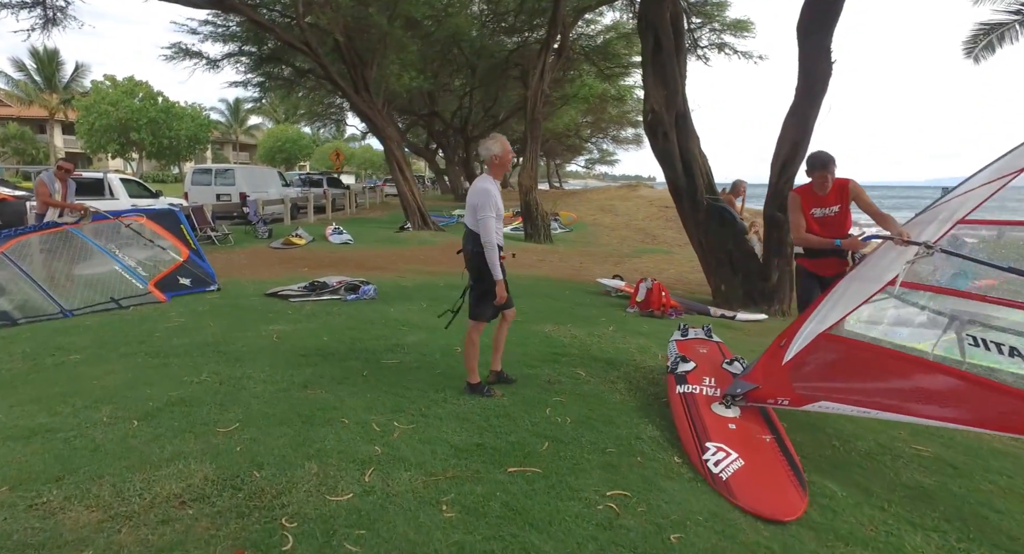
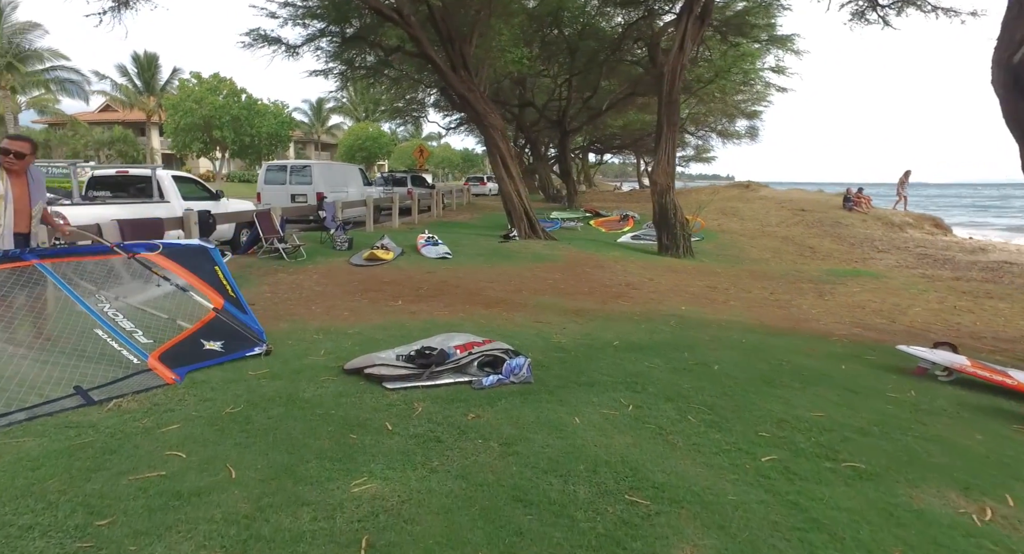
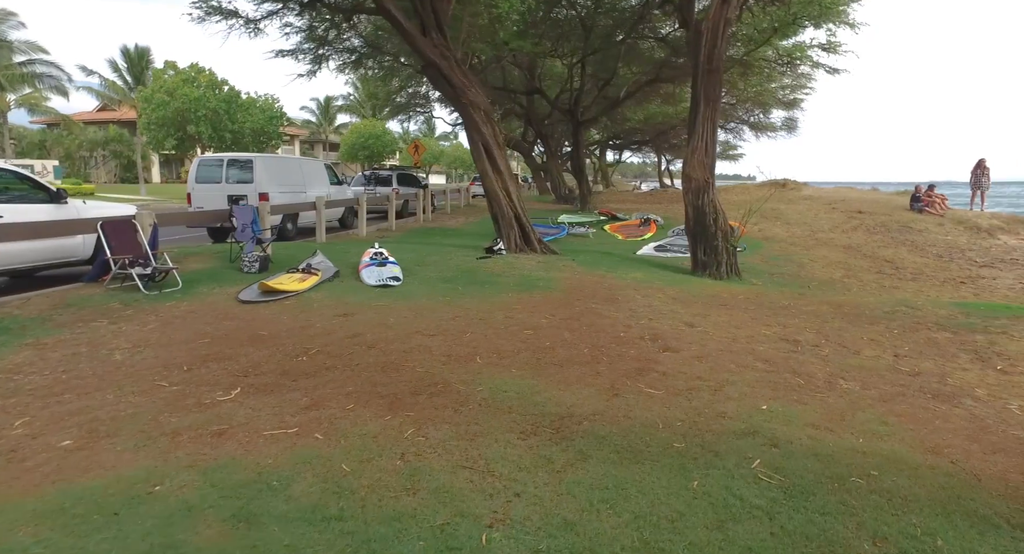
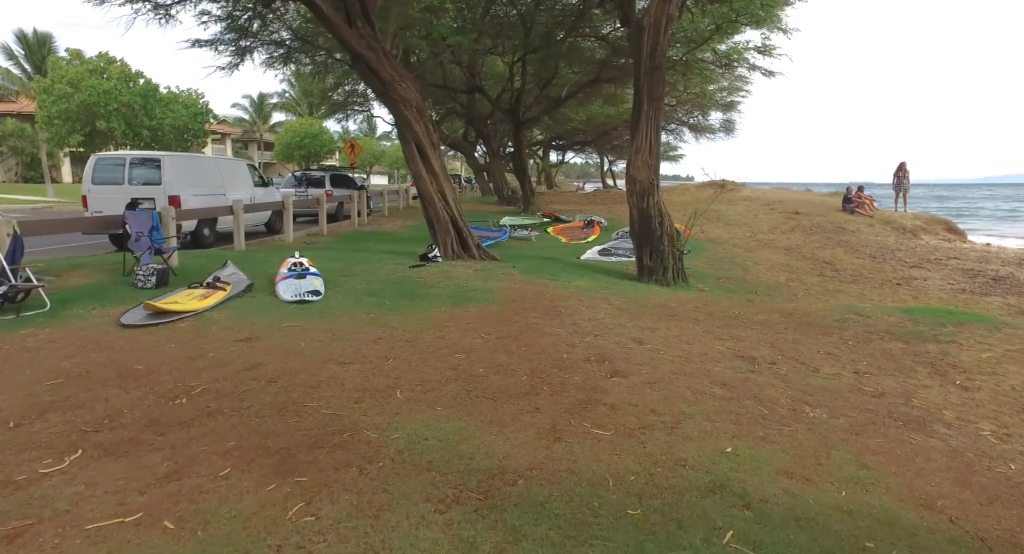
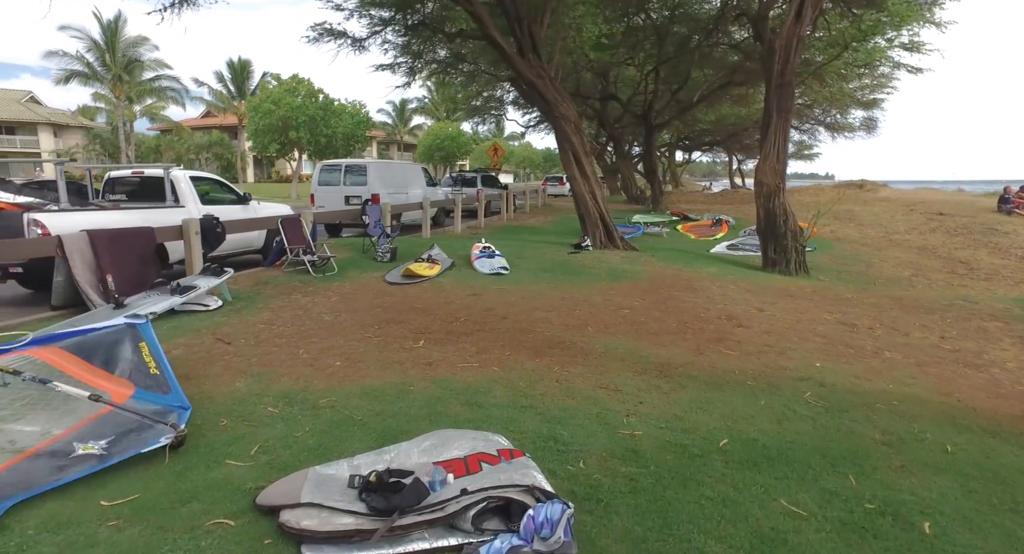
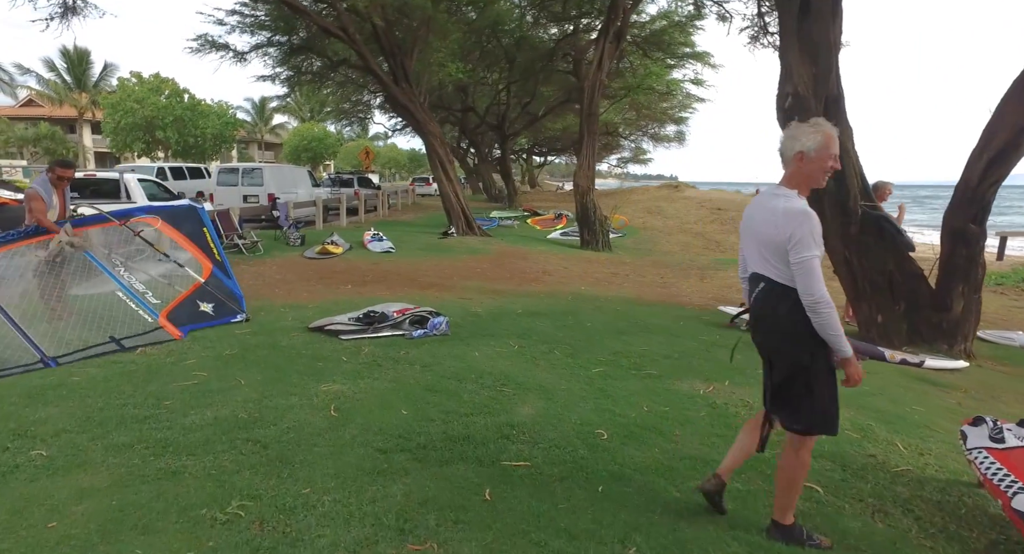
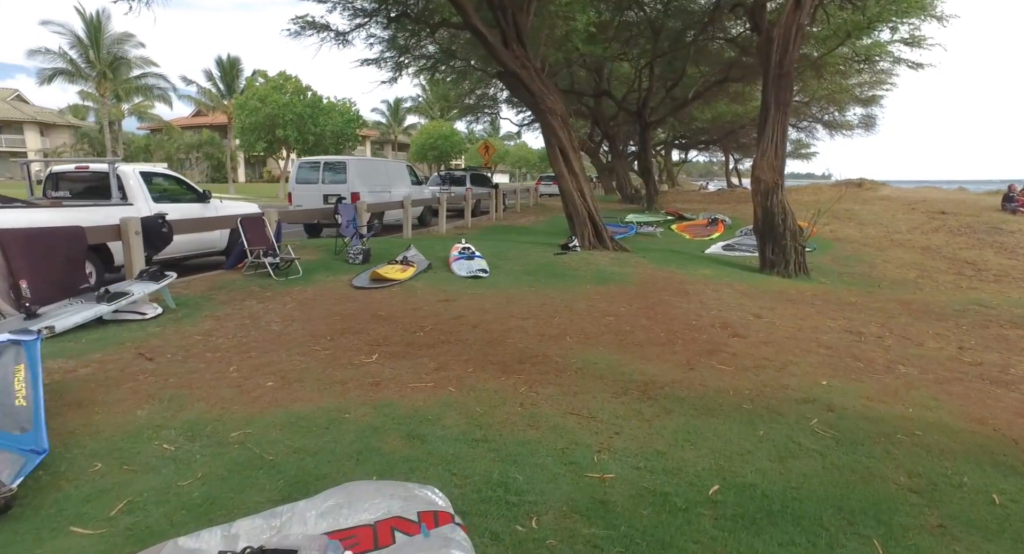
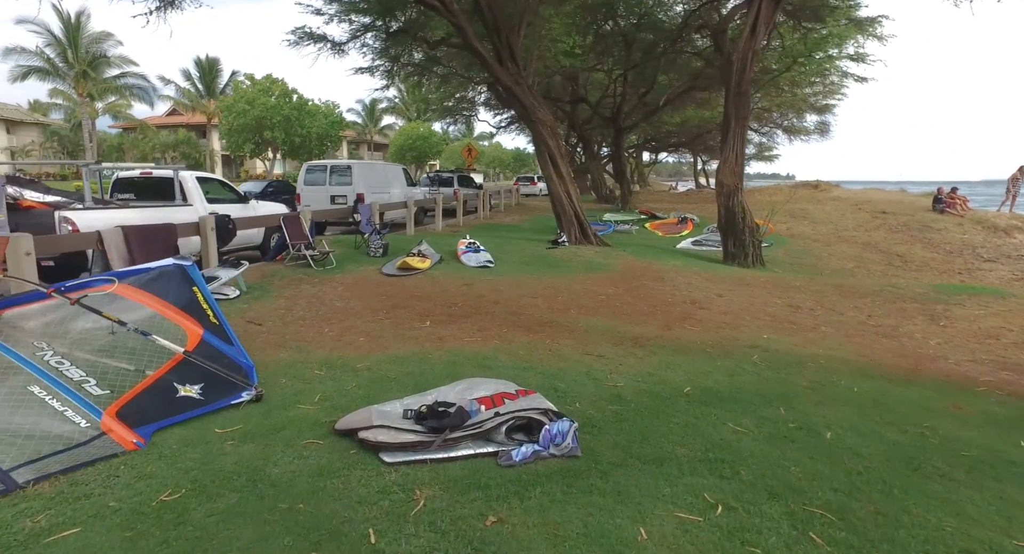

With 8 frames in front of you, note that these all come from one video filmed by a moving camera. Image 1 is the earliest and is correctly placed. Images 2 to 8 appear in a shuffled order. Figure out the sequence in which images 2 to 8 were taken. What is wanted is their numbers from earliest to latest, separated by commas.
6, 2, 8, 5, 7, 3, 4
